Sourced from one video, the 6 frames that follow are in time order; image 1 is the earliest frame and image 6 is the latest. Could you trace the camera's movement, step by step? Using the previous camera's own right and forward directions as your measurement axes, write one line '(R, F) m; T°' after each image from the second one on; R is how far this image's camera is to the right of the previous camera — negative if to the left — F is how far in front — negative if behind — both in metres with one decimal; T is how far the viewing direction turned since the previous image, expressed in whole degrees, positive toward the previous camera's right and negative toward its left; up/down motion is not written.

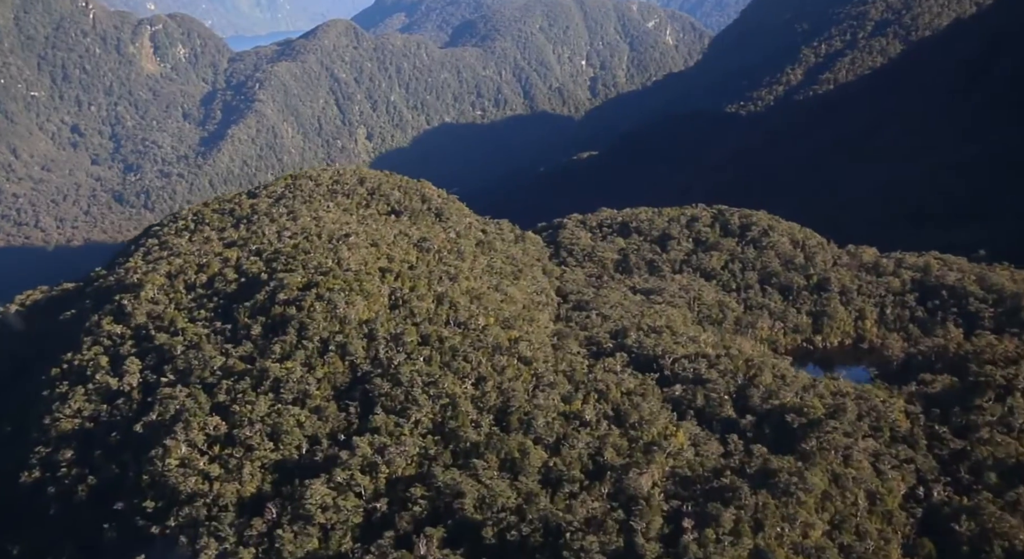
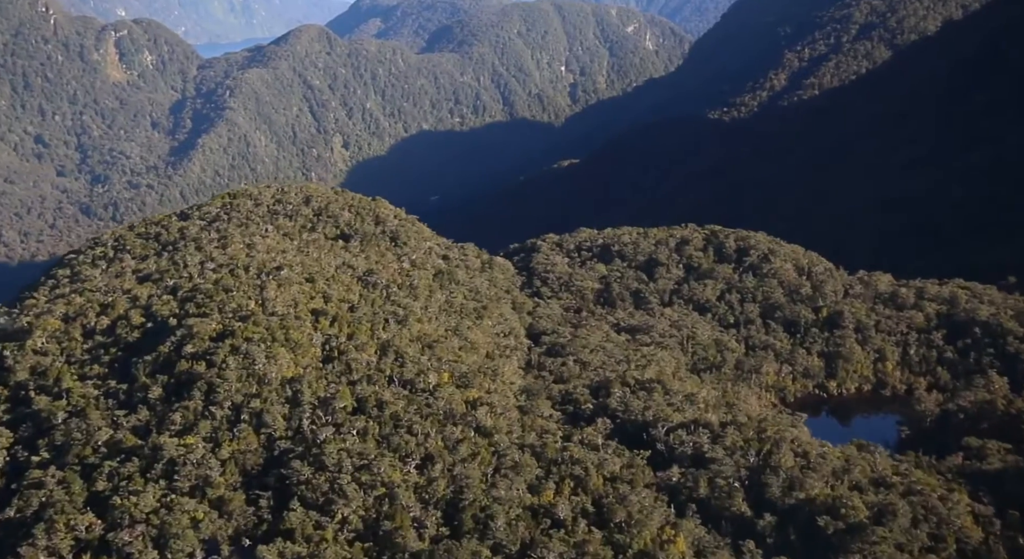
(+0.8, +7.2) m; +1°
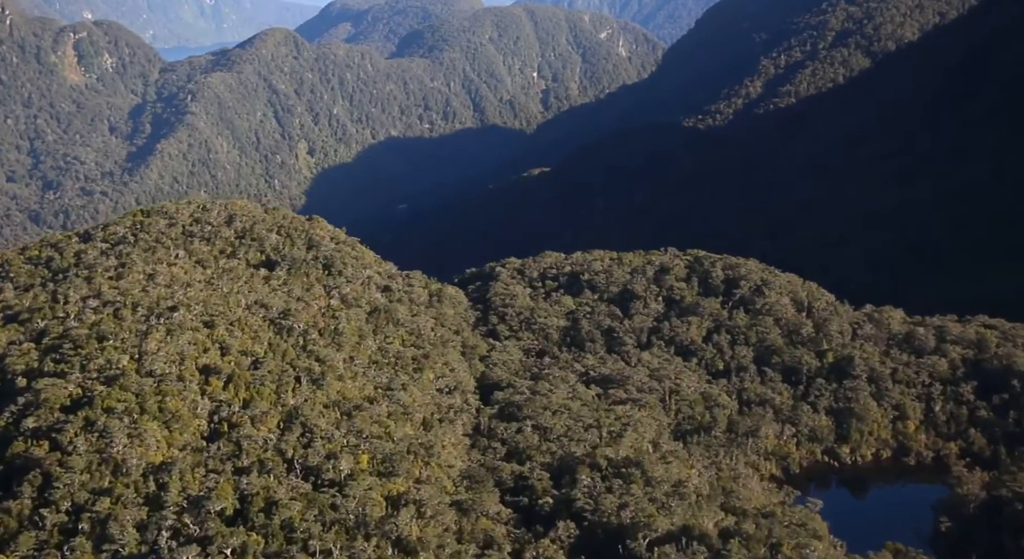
(+1.0, +7.5) m; +2°
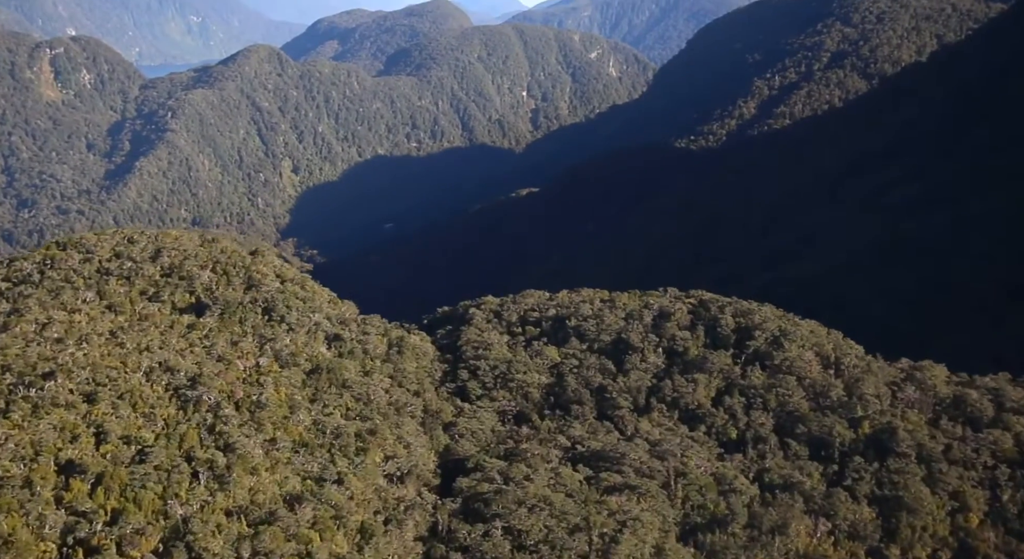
(+0.6, +6.9) m; +1°
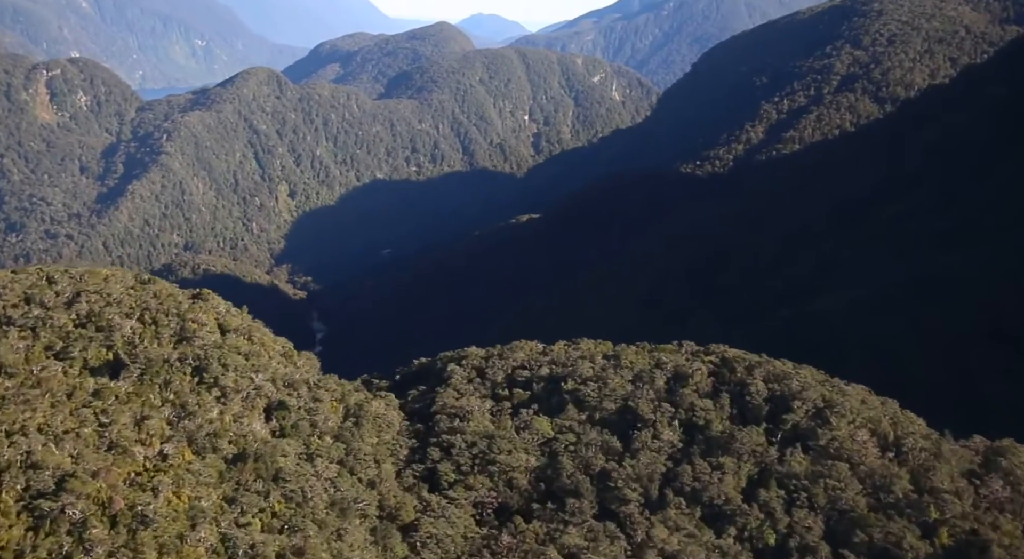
(+0.6, +7.0) m; 0°
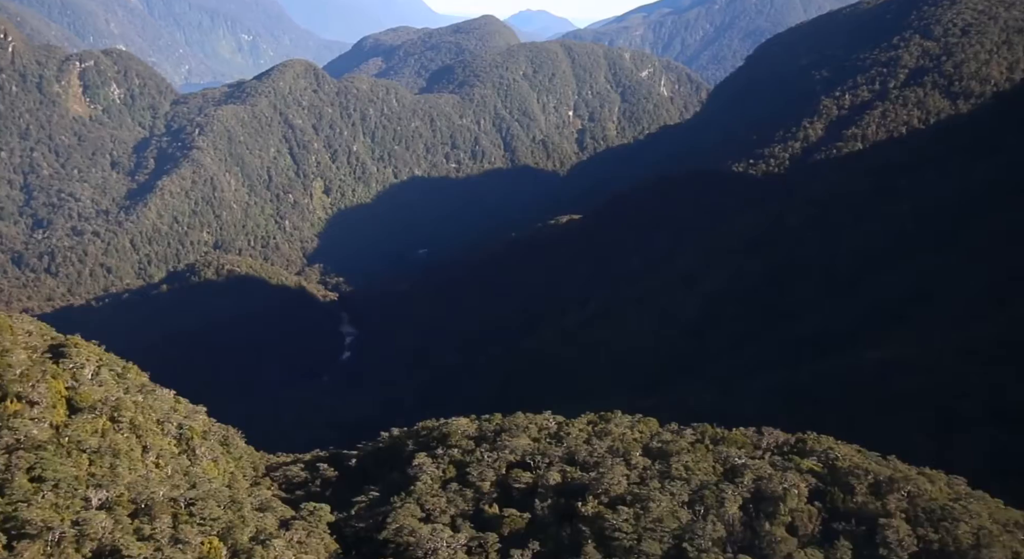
(+1.2, +12.4) m; -3°
